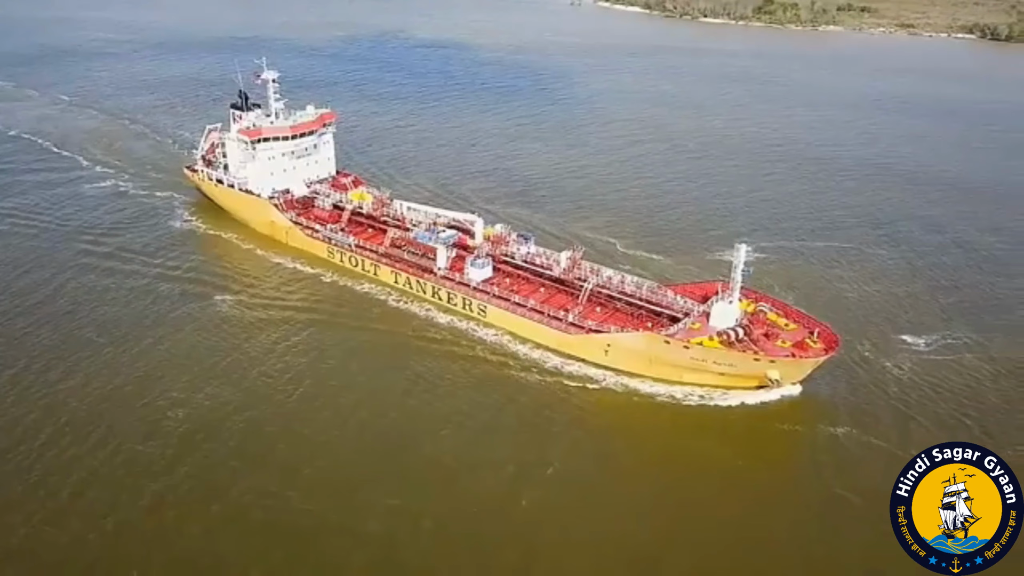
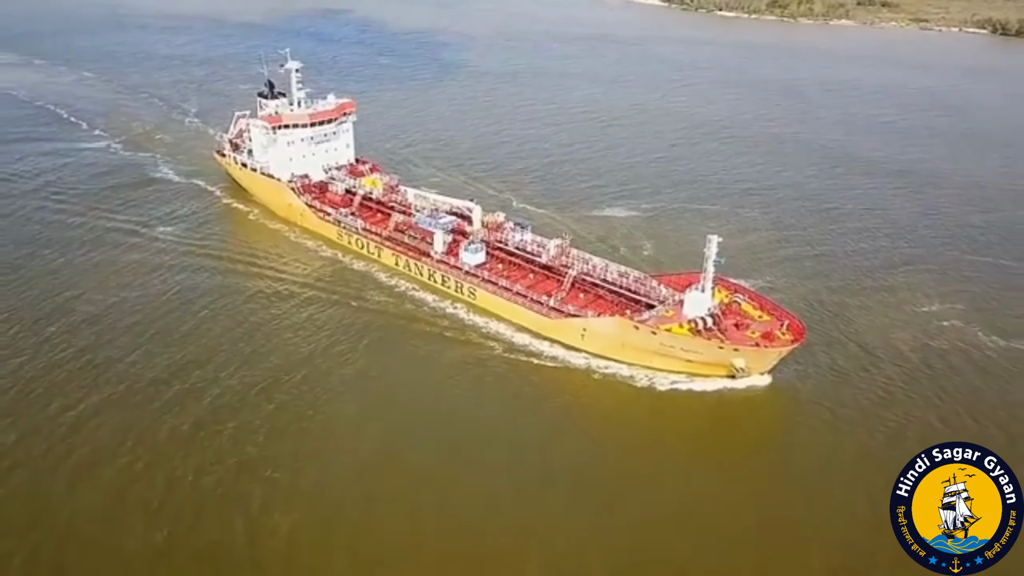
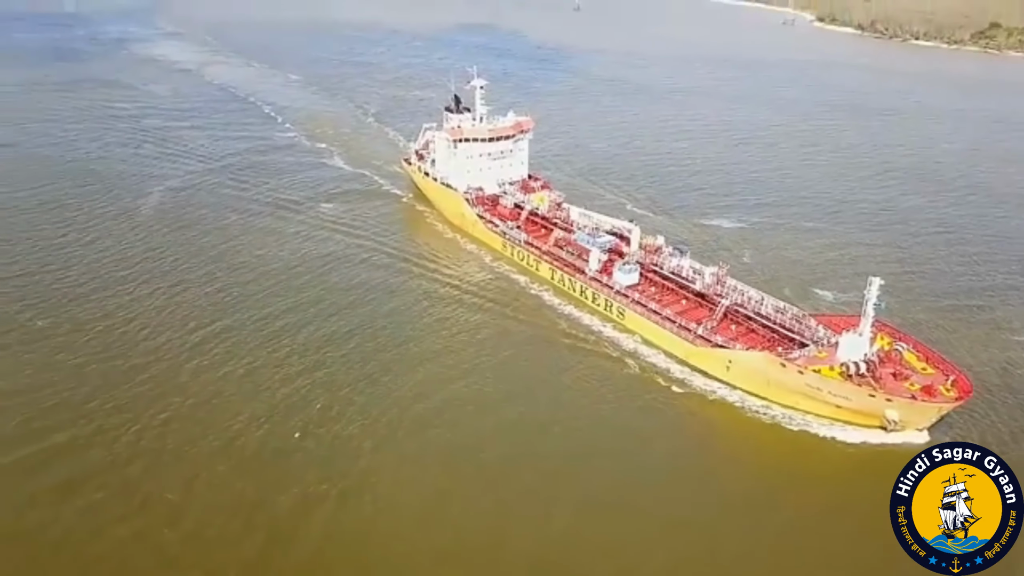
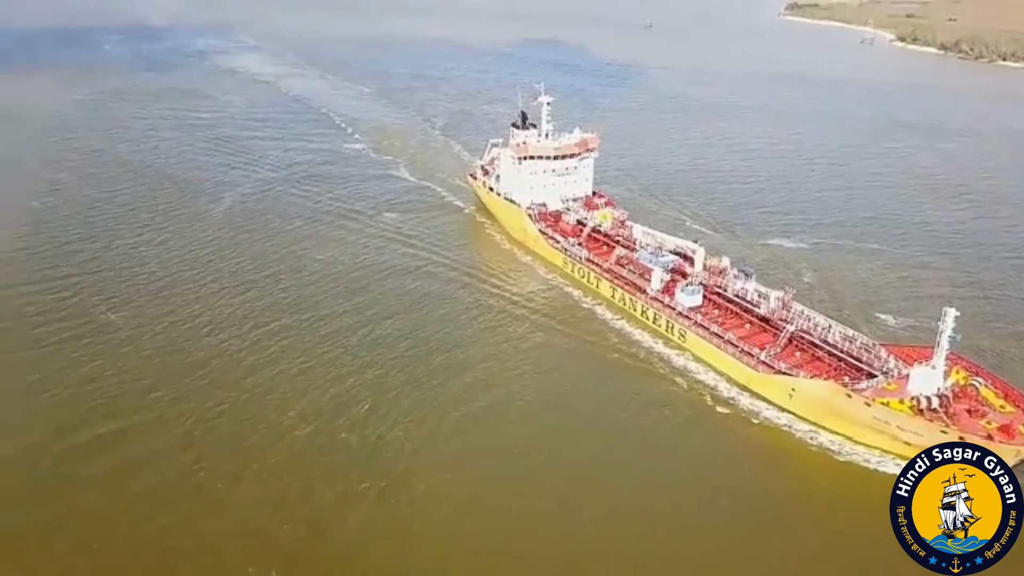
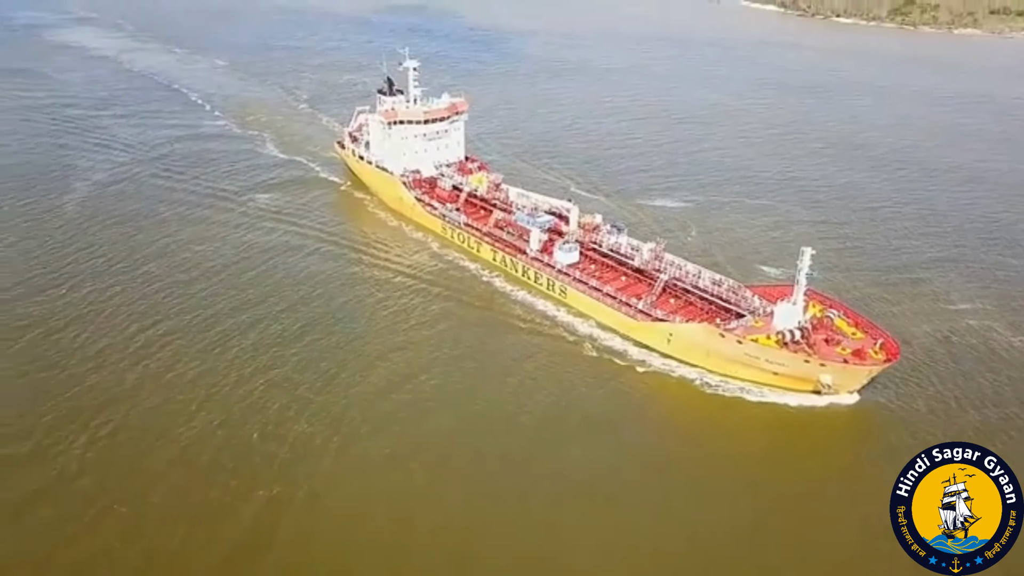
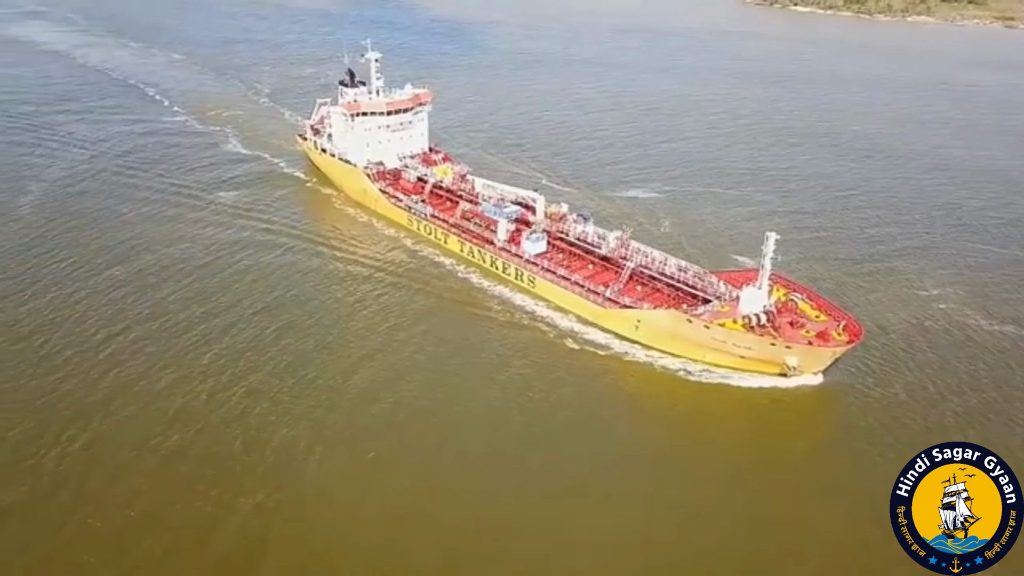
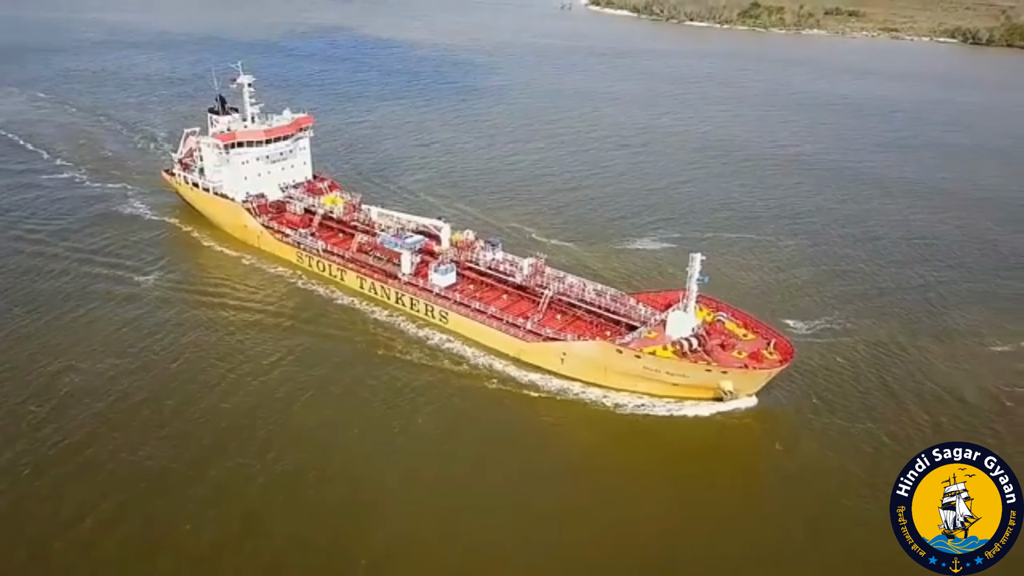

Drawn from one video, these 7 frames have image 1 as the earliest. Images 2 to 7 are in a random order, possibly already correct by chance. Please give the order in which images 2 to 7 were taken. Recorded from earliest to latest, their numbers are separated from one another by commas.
7, 2, 6, 5, 3, 4
